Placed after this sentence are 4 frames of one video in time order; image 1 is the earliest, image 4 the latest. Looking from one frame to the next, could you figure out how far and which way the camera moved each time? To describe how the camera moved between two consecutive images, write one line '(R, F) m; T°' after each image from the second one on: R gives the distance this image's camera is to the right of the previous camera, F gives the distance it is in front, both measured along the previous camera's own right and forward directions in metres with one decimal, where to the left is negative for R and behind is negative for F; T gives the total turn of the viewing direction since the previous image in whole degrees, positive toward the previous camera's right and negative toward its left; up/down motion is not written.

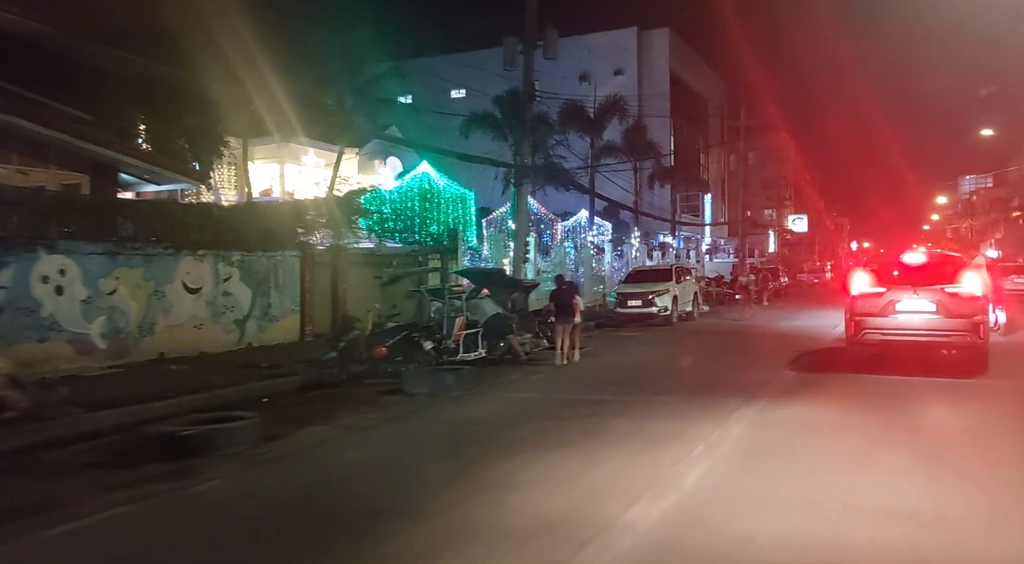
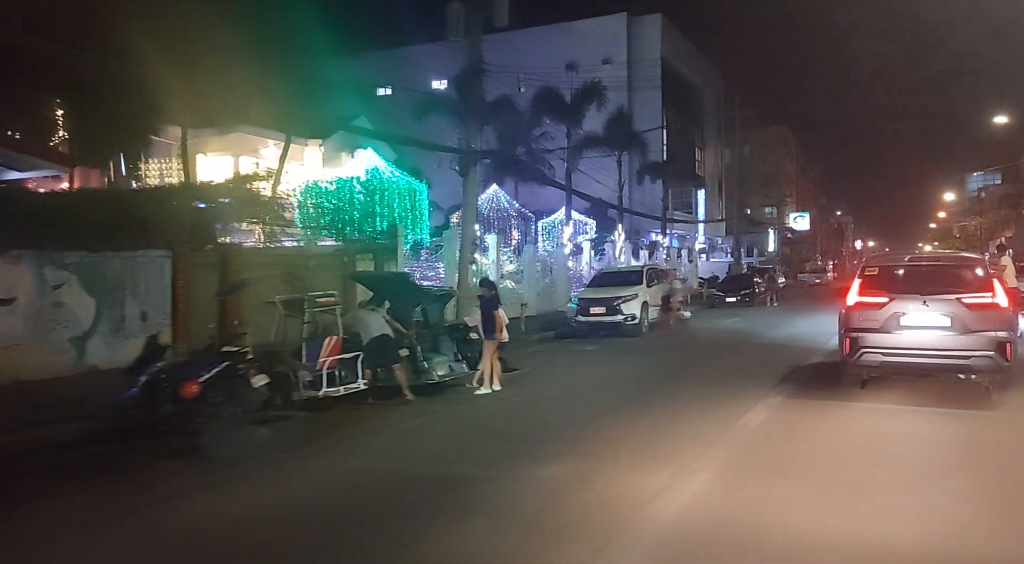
(+1.3, +2.9) m; 0°
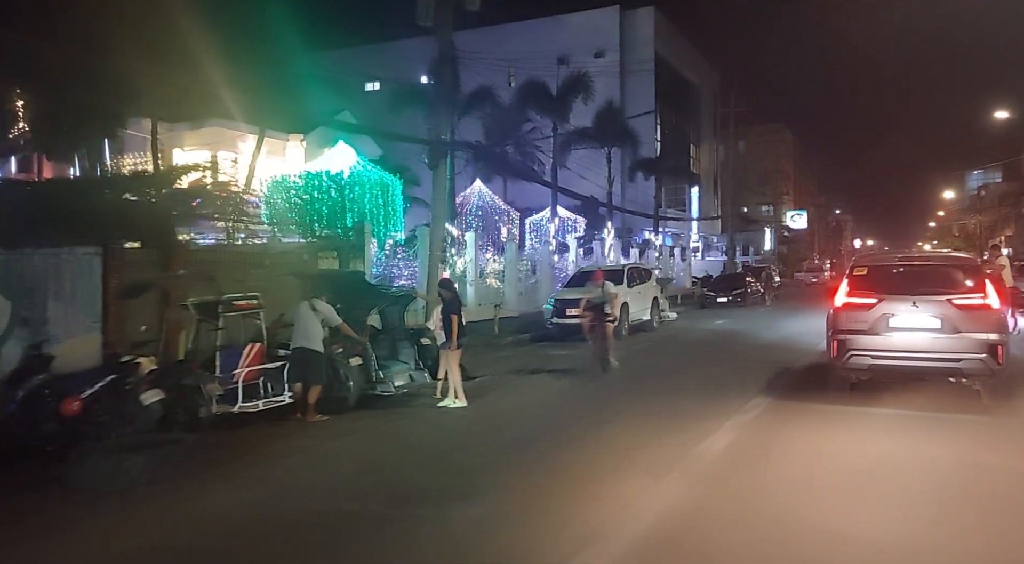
(+0.6, +1.0) m; 0°
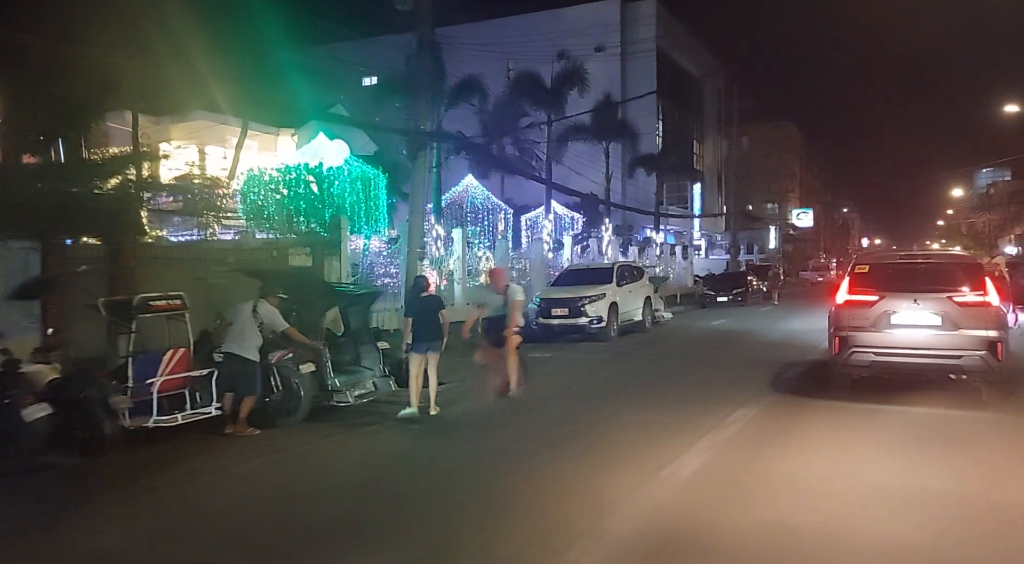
(+0.5, +0.9) m; 0°
